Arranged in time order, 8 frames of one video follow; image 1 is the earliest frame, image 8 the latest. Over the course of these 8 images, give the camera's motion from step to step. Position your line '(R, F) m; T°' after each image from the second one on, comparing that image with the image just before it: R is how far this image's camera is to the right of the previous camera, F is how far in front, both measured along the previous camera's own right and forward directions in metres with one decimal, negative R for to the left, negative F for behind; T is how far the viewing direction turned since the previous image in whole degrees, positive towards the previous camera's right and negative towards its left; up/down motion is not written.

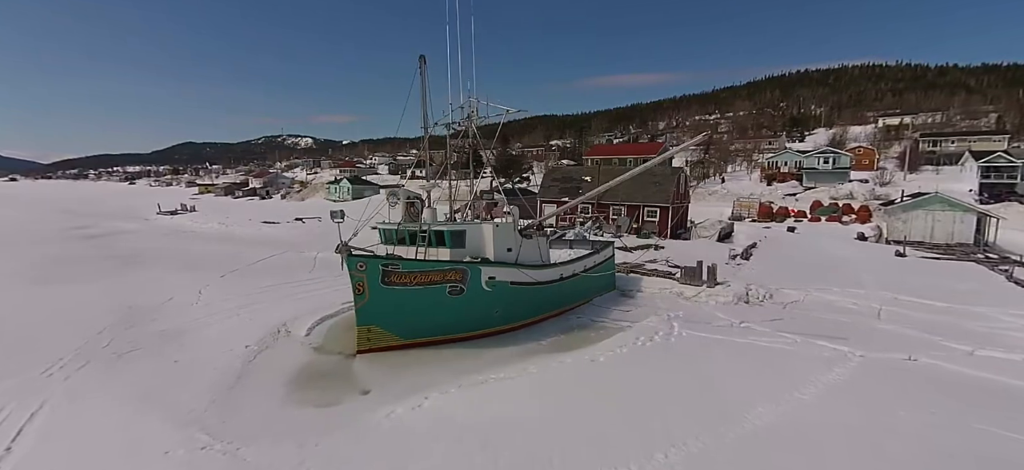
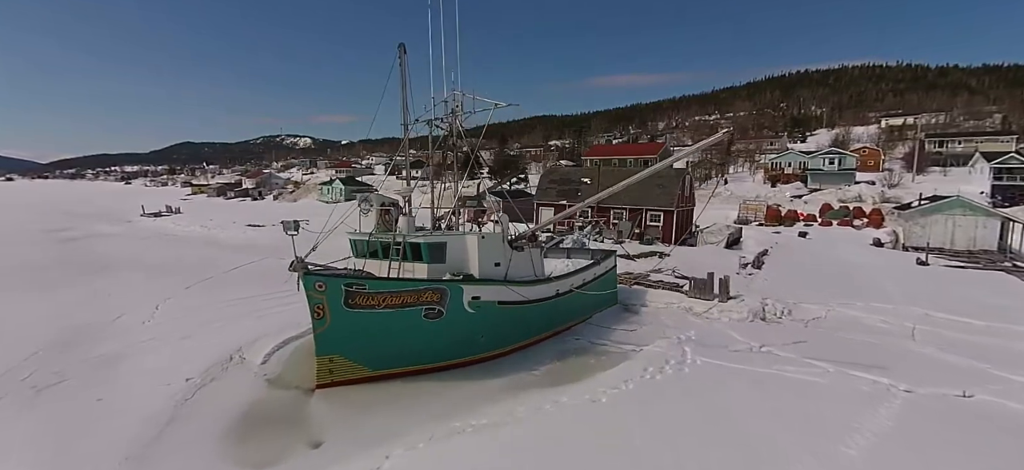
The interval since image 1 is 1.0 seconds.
(+0.2, +1.4) m; 0°
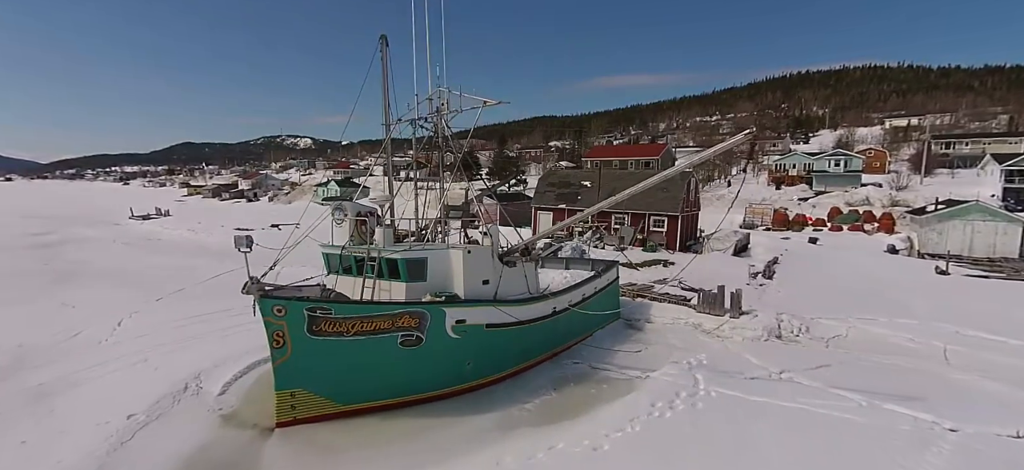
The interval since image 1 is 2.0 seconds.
(+0.2, +1.0) m; 0°
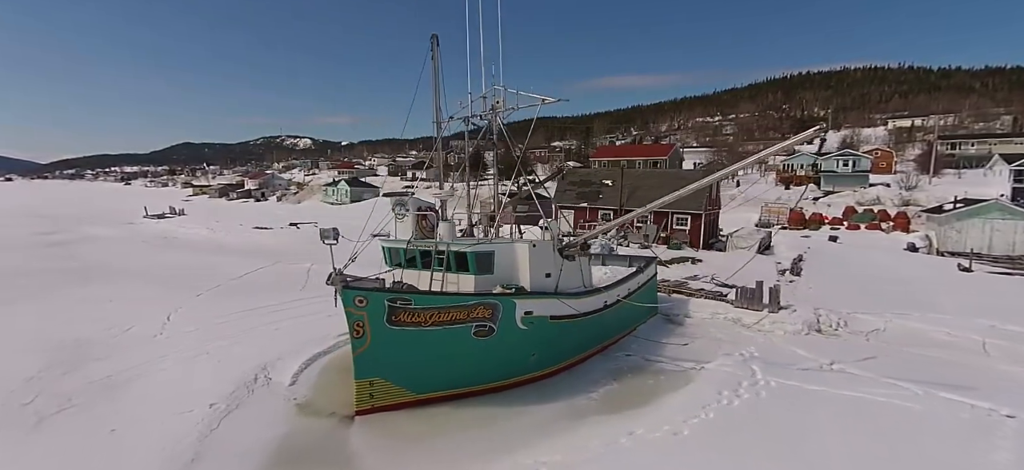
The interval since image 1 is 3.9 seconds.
(-1.1, -0.2) m; 0°
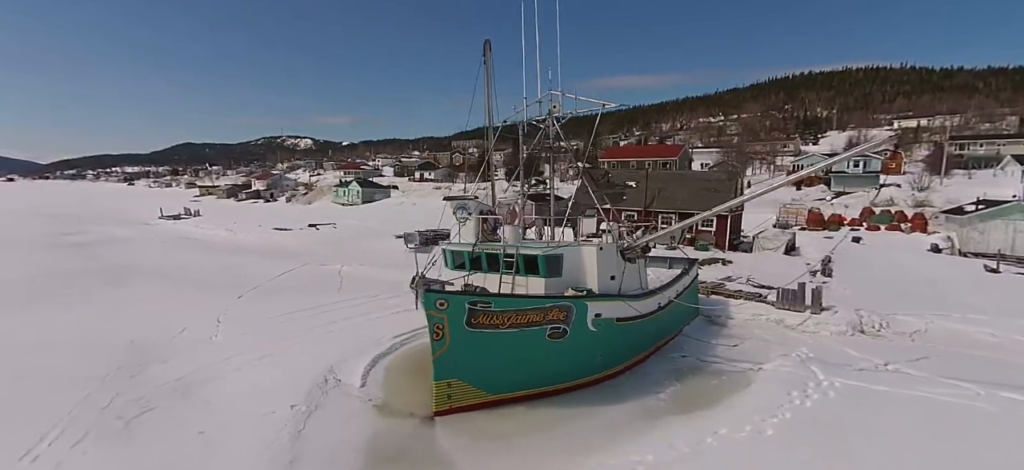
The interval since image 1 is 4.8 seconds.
(-1.2, -0.1) m; 0°
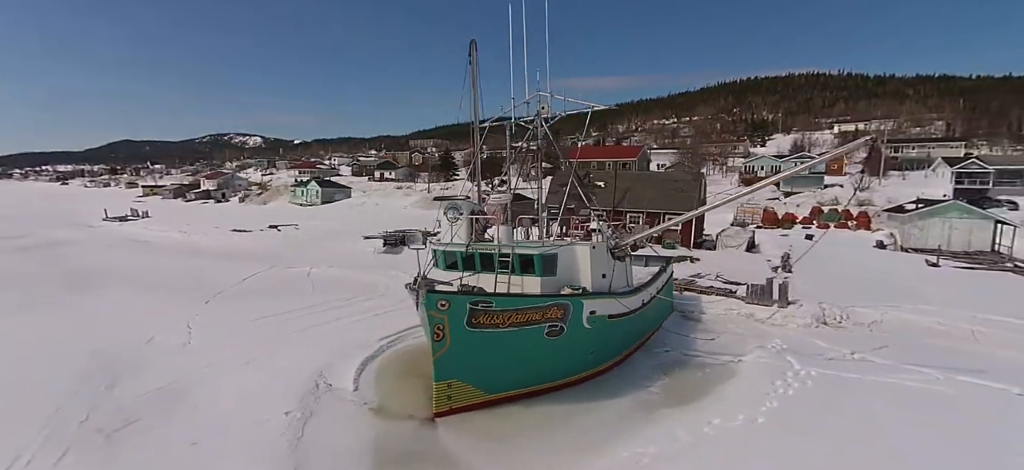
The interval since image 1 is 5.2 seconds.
(-0.6, 0.0) m; +5°
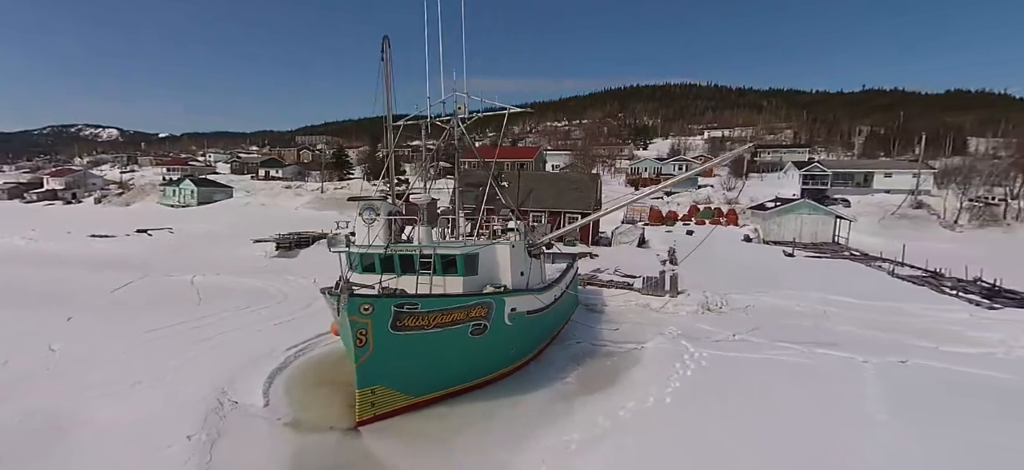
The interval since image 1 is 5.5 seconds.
(-0.4, -0.1) m; +12°
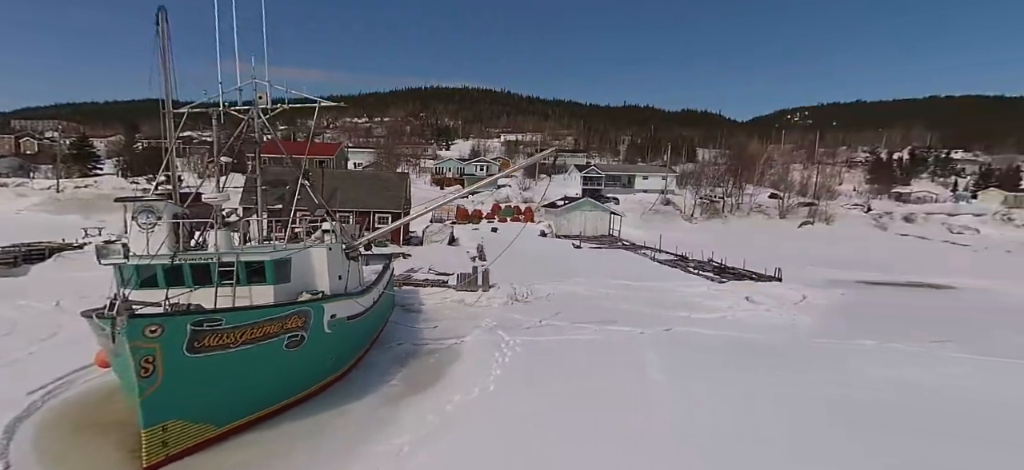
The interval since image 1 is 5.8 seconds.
(-0.2, -0.1) m; +22°
